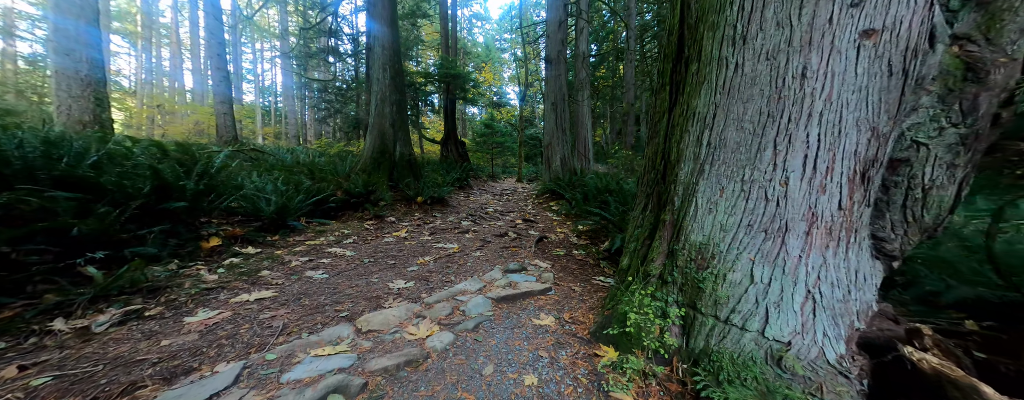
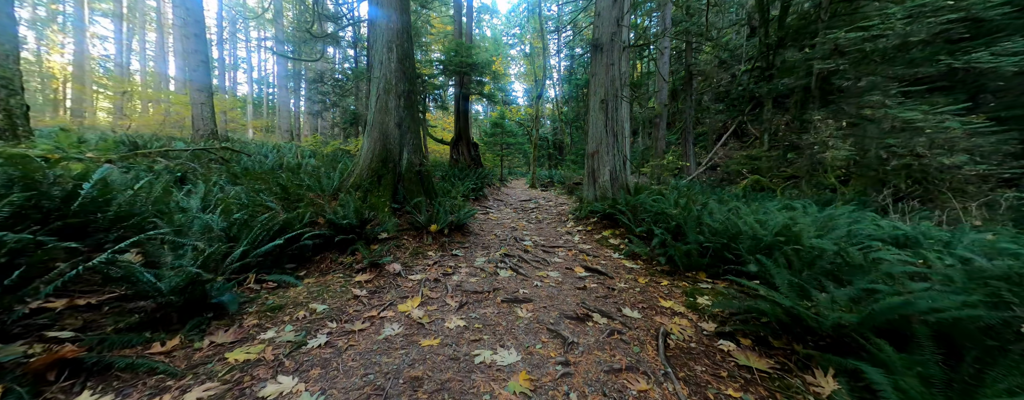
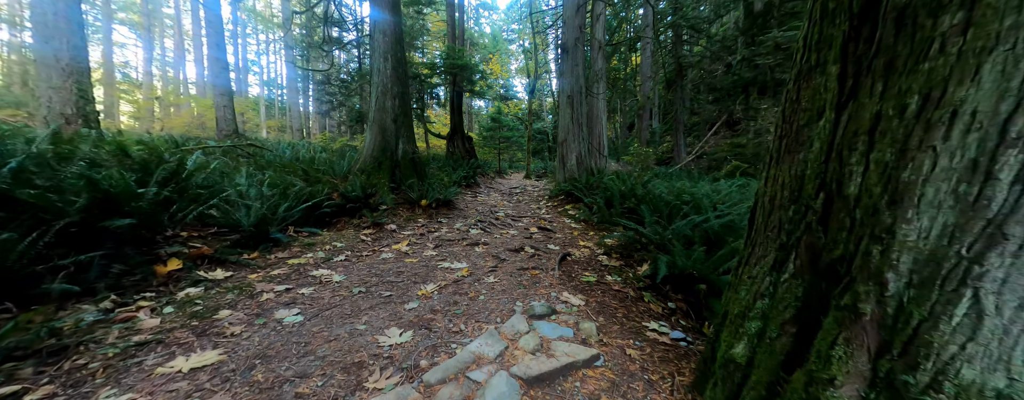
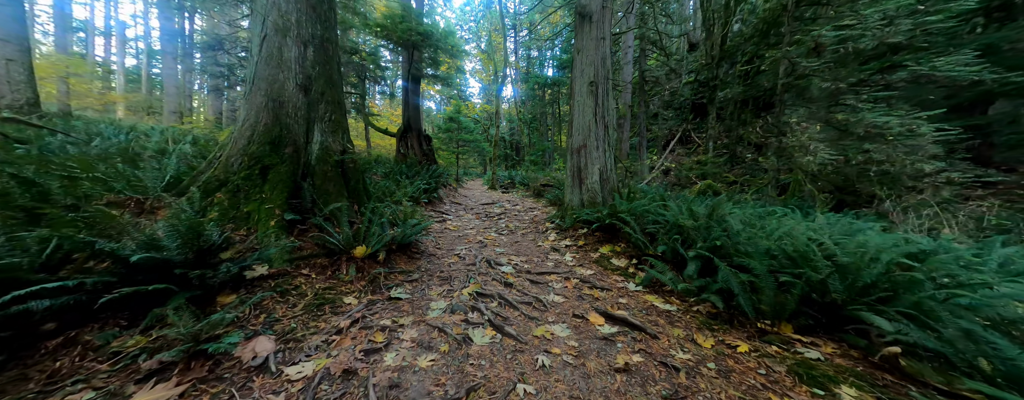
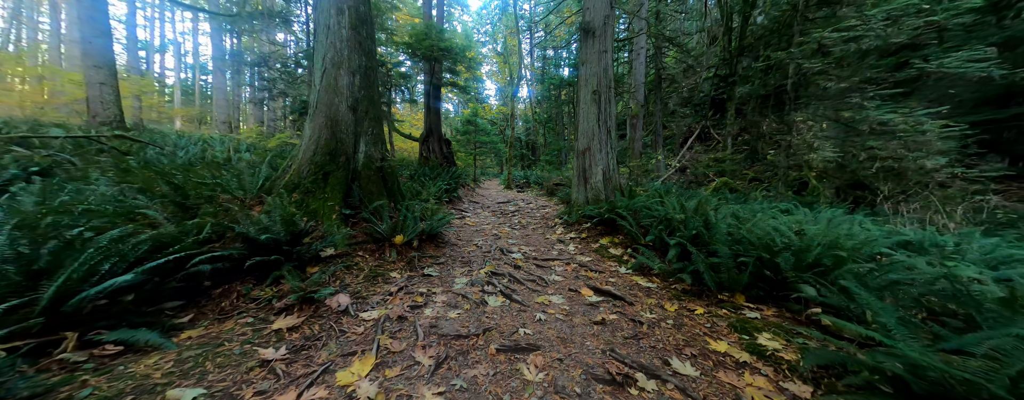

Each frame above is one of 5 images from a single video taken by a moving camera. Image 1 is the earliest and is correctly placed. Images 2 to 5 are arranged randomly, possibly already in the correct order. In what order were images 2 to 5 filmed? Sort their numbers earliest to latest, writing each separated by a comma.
3, 2, 5, 4
